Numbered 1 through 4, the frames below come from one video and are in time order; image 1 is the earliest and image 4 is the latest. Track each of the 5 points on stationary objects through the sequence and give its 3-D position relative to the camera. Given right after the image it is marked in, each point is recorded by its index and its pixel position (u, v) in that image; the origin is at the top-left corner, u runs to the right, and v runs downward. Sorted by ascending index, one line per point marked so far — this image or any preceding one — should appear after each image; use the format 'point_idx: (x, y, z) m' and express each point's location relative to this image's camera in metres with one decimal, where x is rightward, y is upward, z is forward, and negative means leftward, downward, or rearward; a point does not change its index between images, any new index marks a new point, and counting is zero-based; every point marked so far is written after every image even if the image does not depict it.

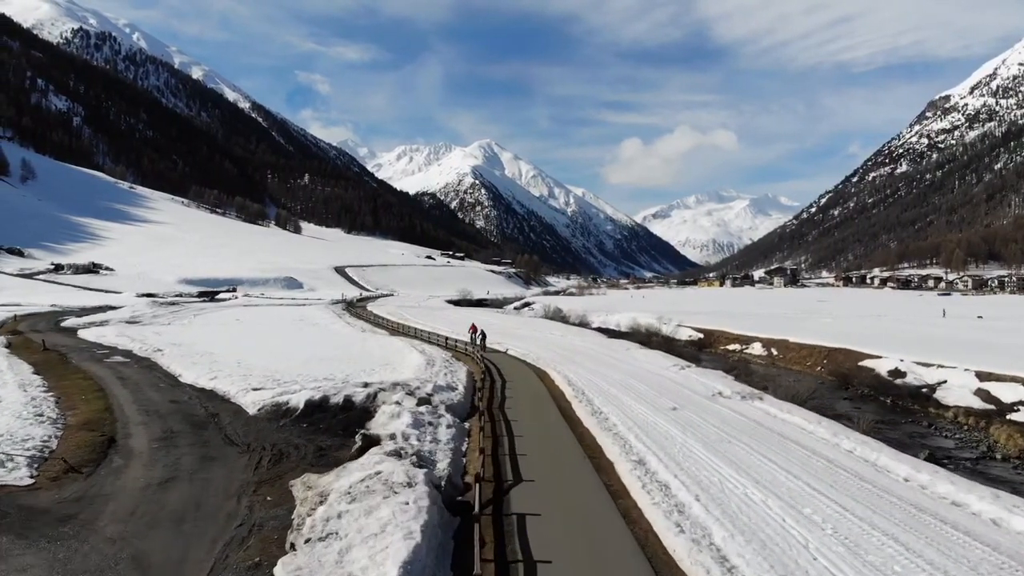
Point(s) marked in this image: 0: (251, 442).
0: (-7.1, -4.2, +17.9) m
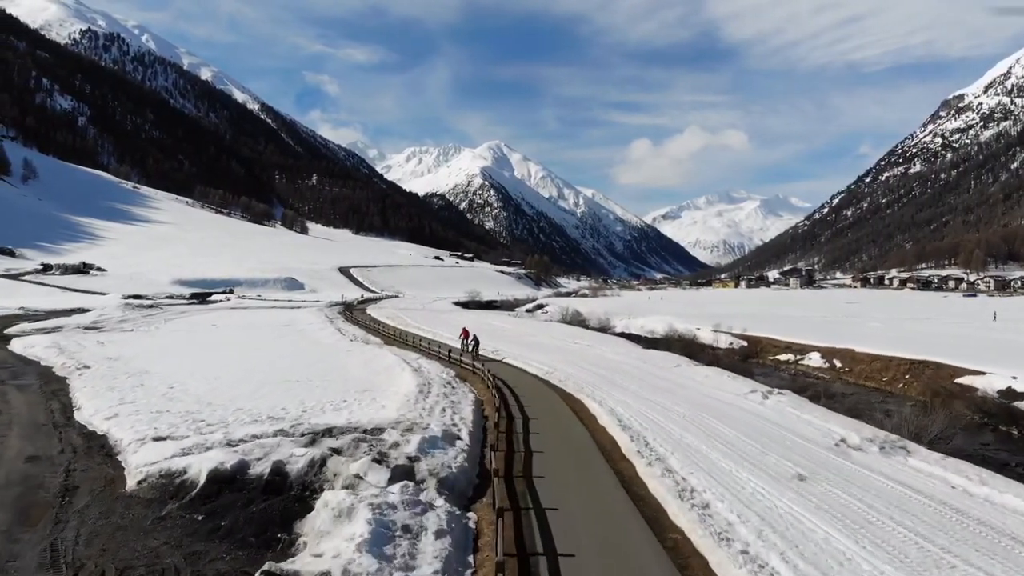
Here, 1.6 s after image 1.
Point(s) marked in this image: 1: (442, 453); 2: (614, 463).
0: (-6.4, -4.2, +10.0) m
1: (-1.5, -3.5, +13.9) m
2: (+2.4, -4.1, +15.1) m
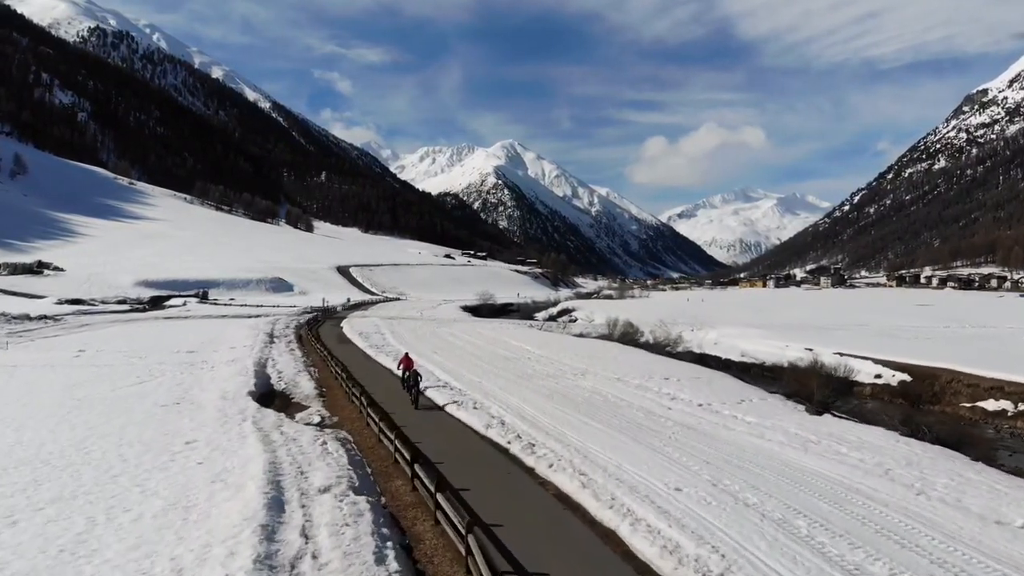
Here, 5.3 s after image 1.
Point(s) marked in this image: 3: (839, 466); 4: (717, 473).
0: (-5.7, -4.4, -8.9) m
1: (-0.7, -3.7, -5.2) m
2: (+3.2, -4.3, -4.0) m
3: (+7.1, -3.7, +14.0) m
4: (+4.2, -3.7, +13.0) m
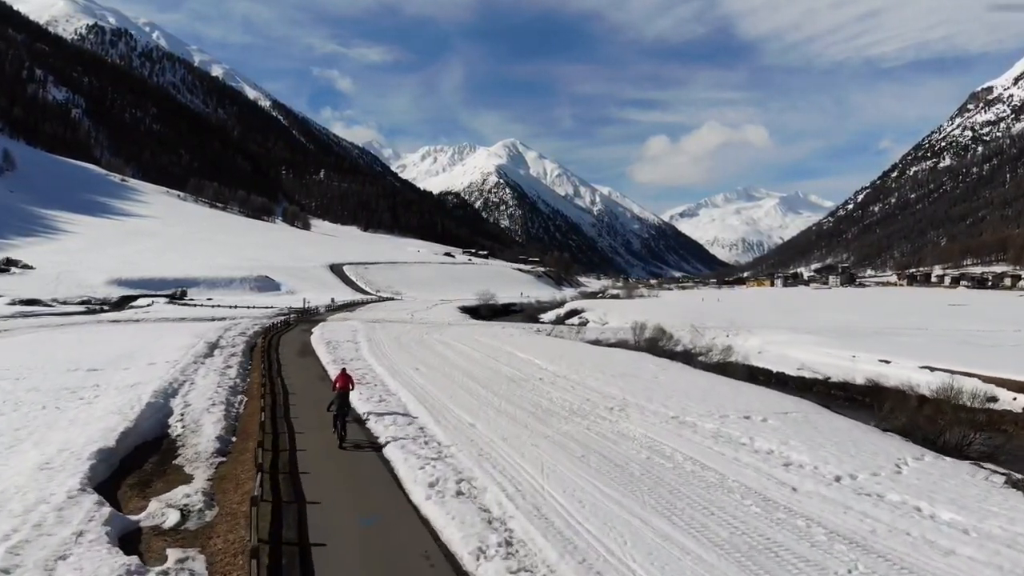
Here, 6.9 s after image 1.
0: (-5.6, -4.3, -17.2) m
1: (-0.6, -3.6, -13.5) m
2: (+3.3, -4.2, -12.3) m
3: (+7.3, -3.6, +5.7) m
4: (+4.4, -3.6, +4.7) m
